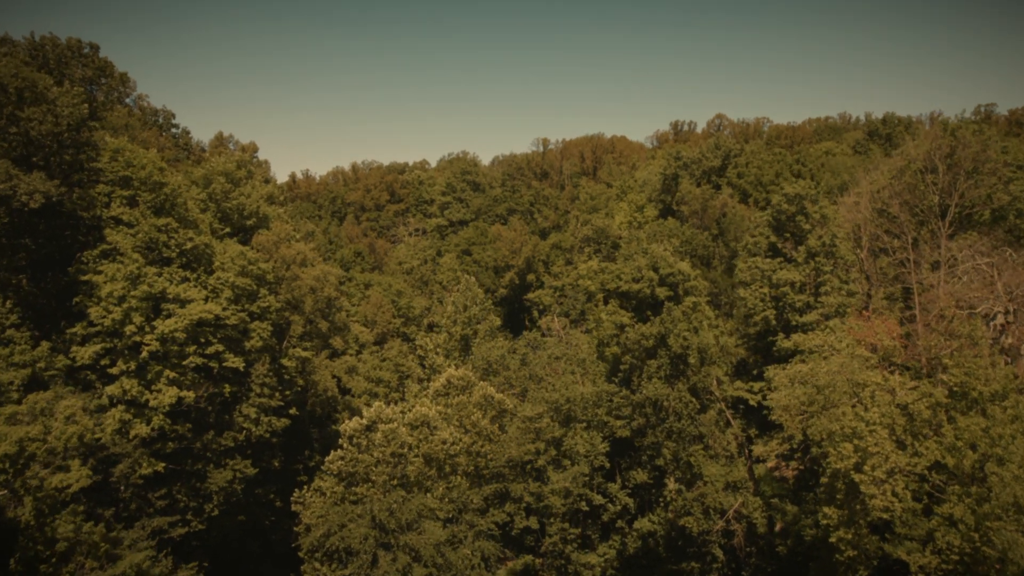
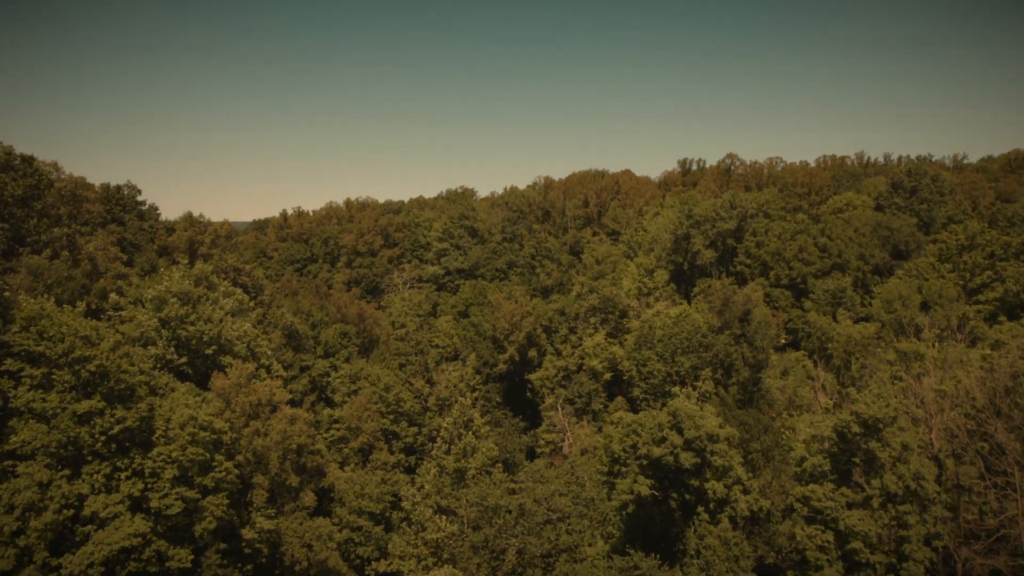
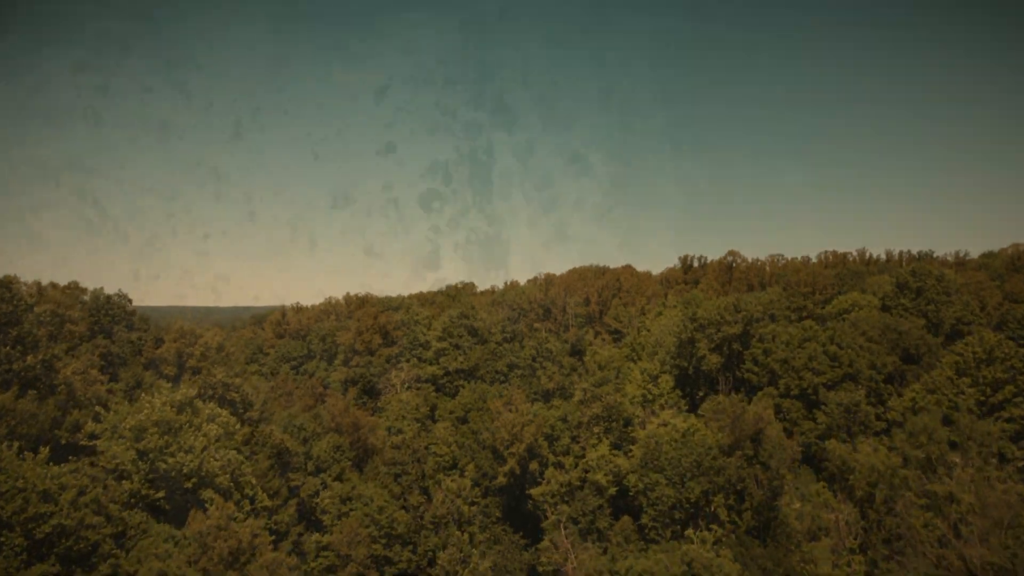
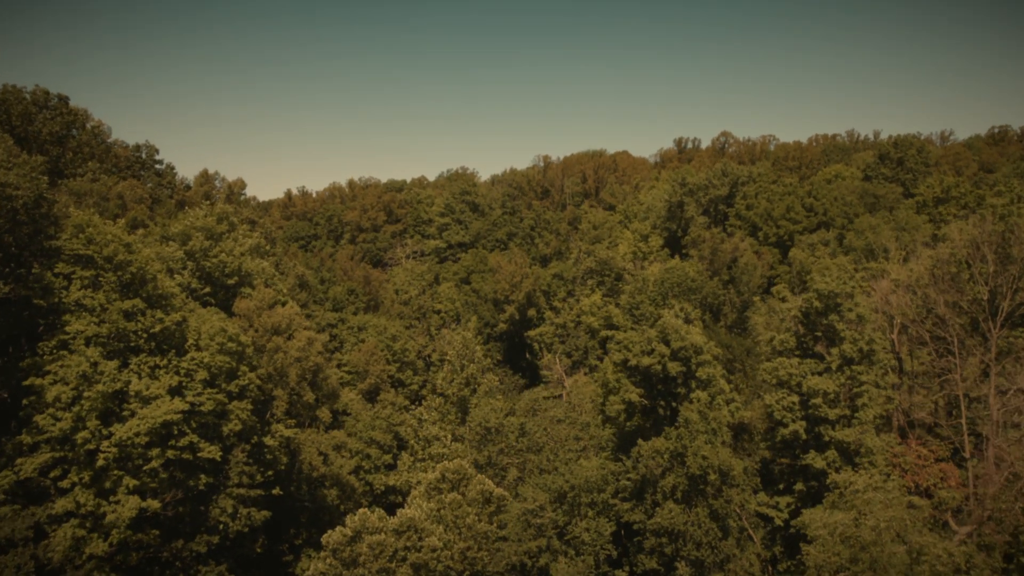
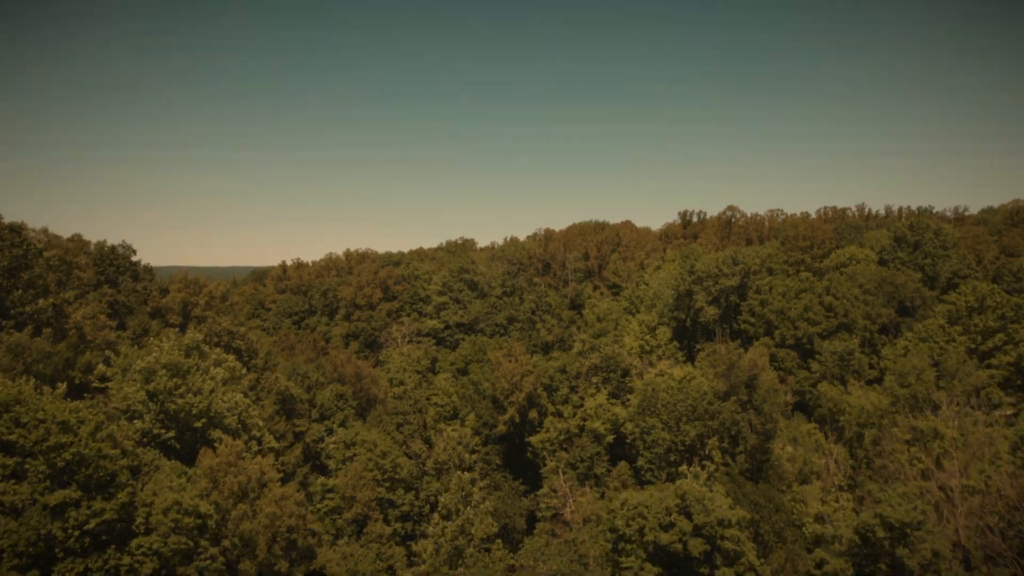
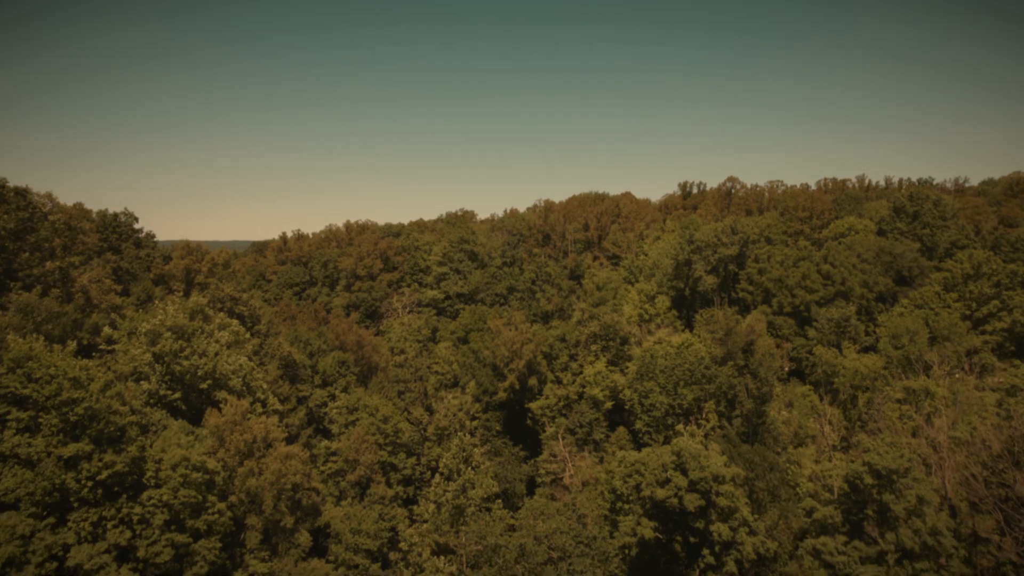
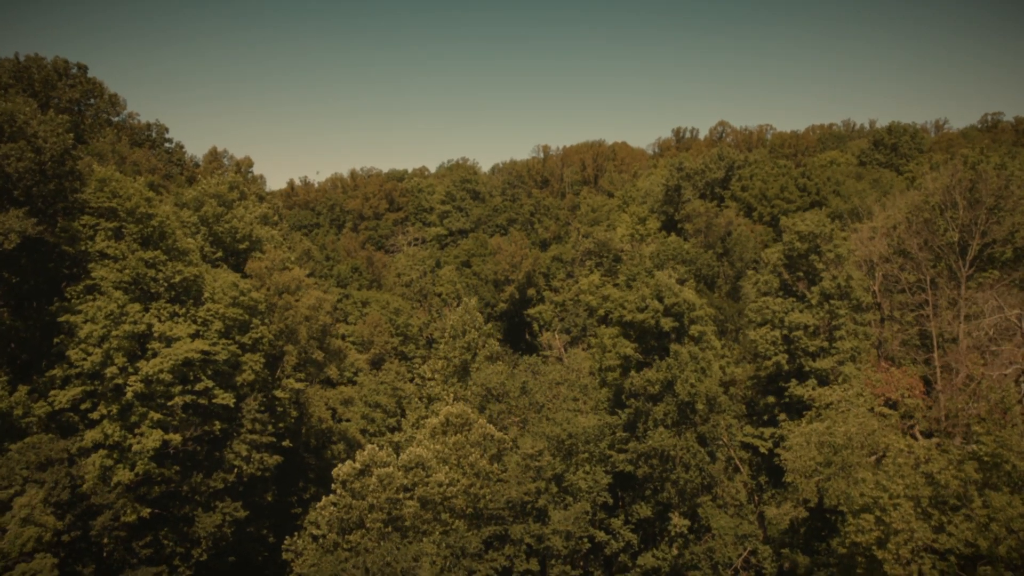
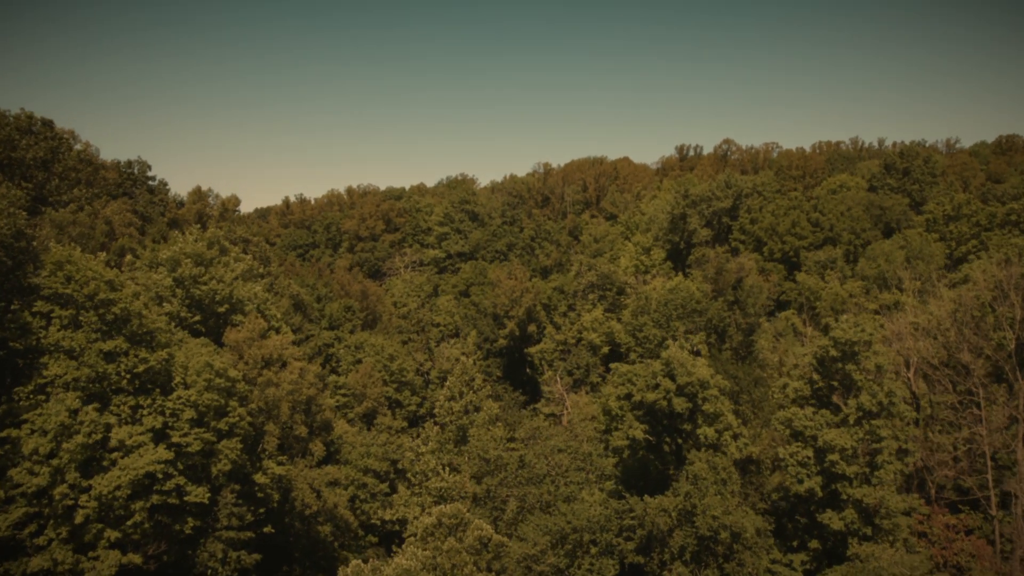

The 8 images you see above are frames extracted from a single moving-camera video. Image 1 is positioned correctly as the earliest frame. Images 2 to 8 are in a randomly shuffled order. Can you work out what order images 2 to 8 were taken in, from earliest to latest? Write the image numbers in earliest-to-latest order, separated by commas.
7, 4, 8, 2, 6, 5, 3
